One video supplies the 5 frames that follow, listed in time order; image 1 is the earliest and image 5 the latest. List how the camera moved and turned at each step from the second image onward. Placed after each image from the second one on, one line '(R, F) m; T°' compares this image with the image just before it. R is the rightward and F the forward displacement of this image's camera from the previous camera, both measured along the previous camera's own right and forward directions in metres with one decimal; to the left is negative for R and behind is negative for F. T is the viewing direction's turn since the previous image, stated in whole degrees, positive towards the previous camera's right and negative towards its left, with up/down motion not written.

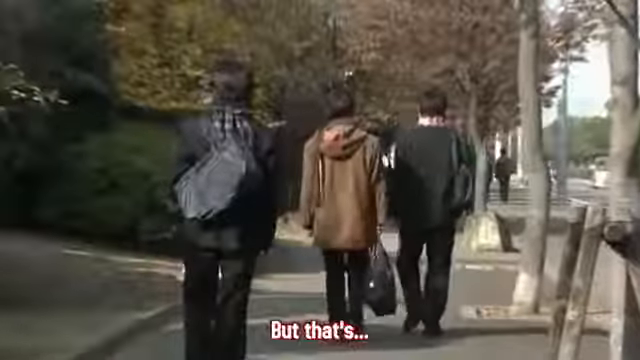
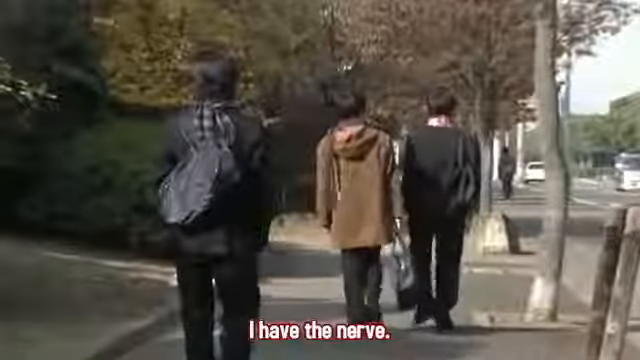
(-0.2, +0.6) m; +1°
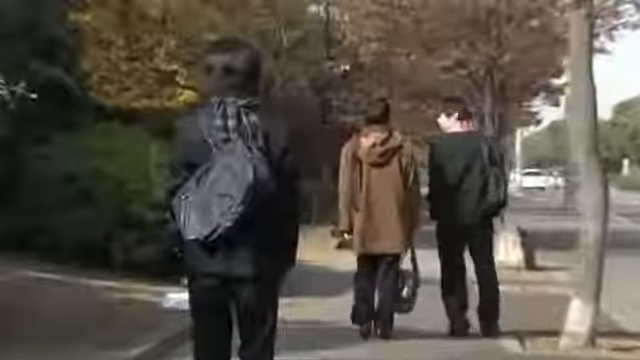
(-0.3, +1.1) m; +2°
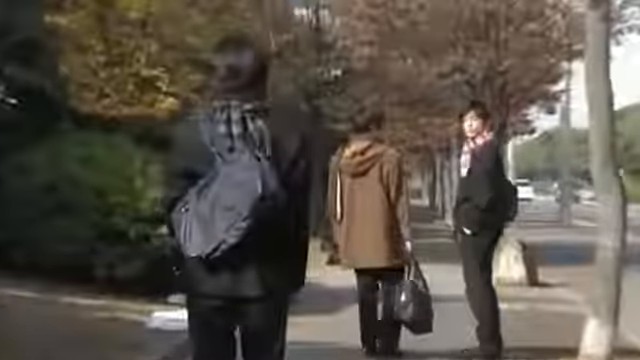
(-0.2, +0.6) m; +1°
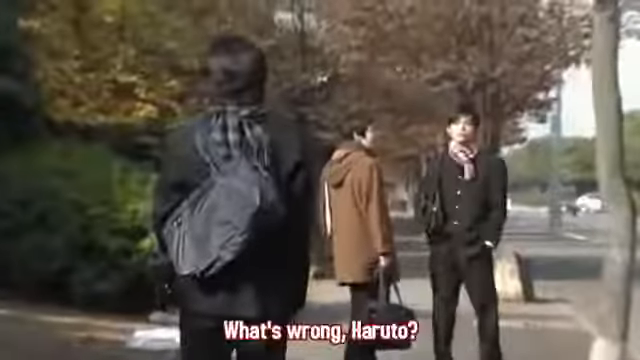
(-0.1, +0.5) m; +1°
